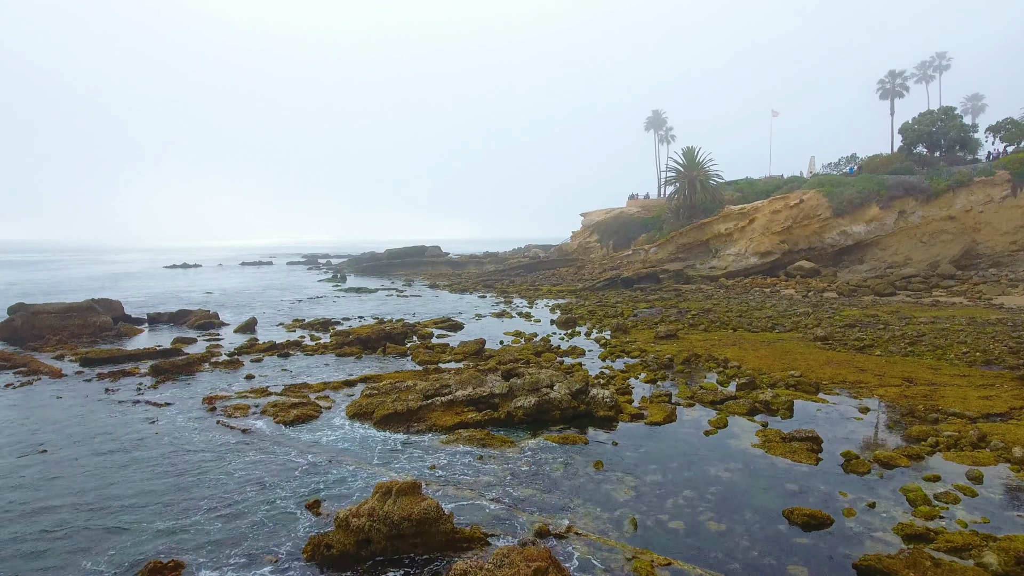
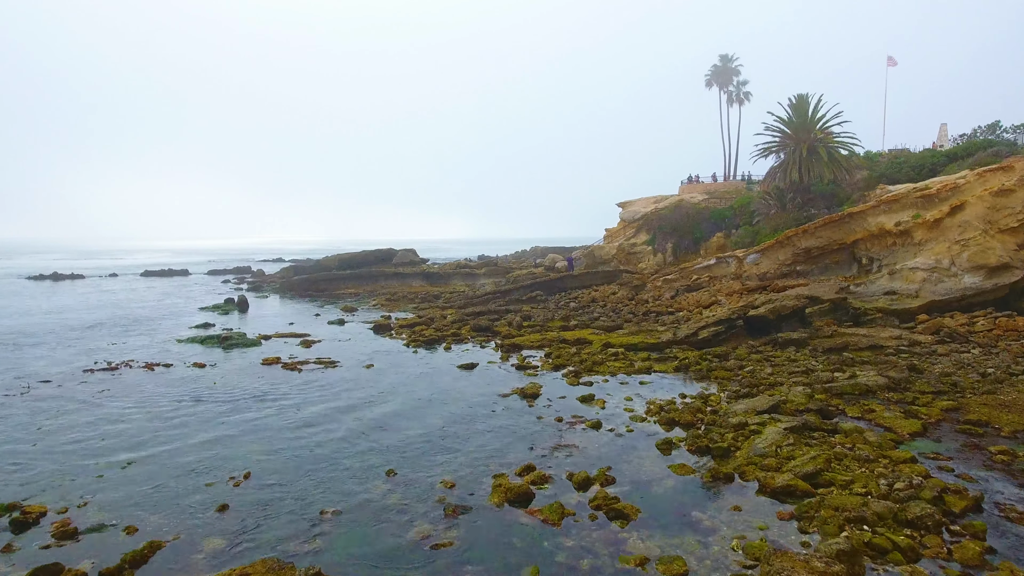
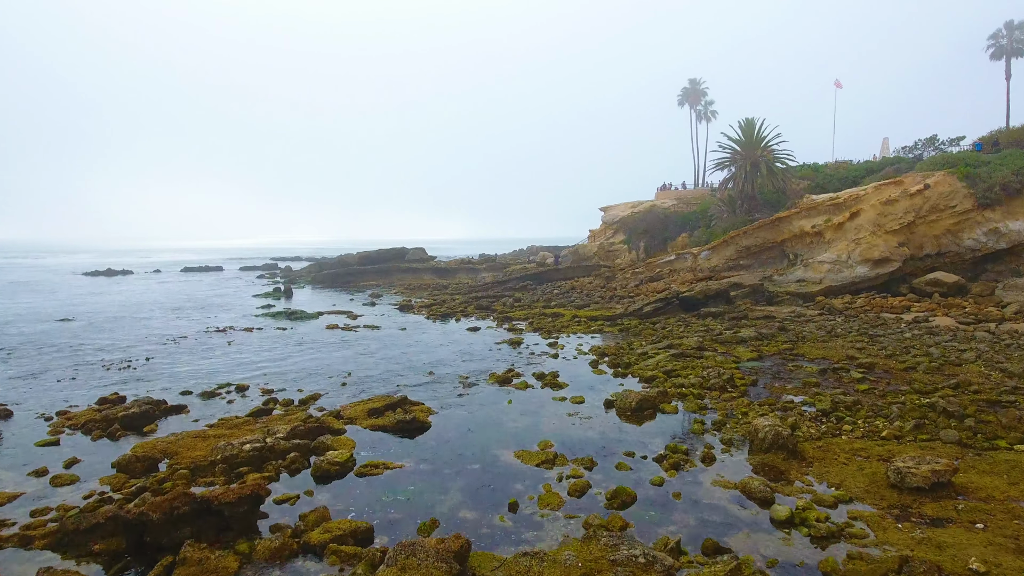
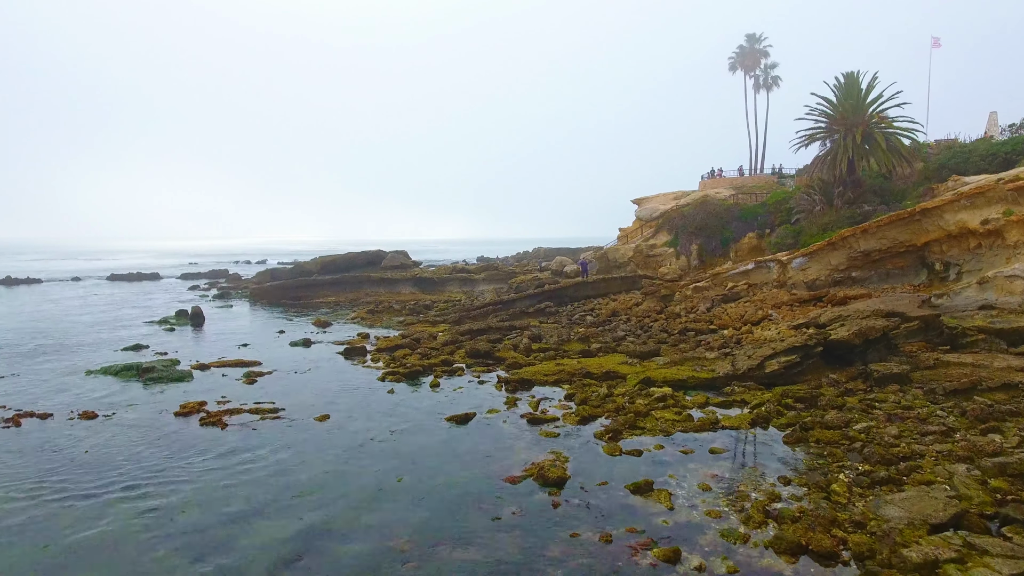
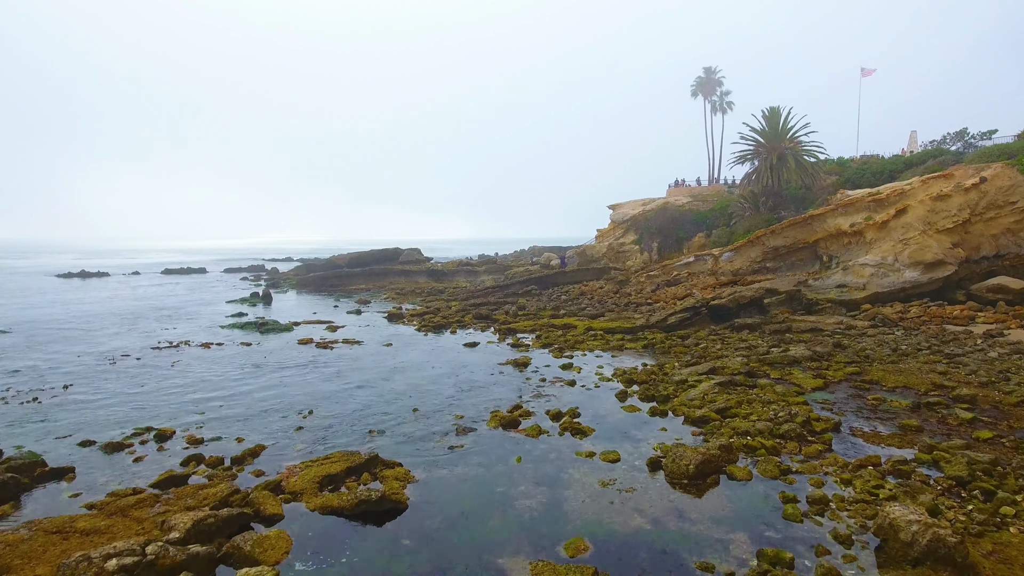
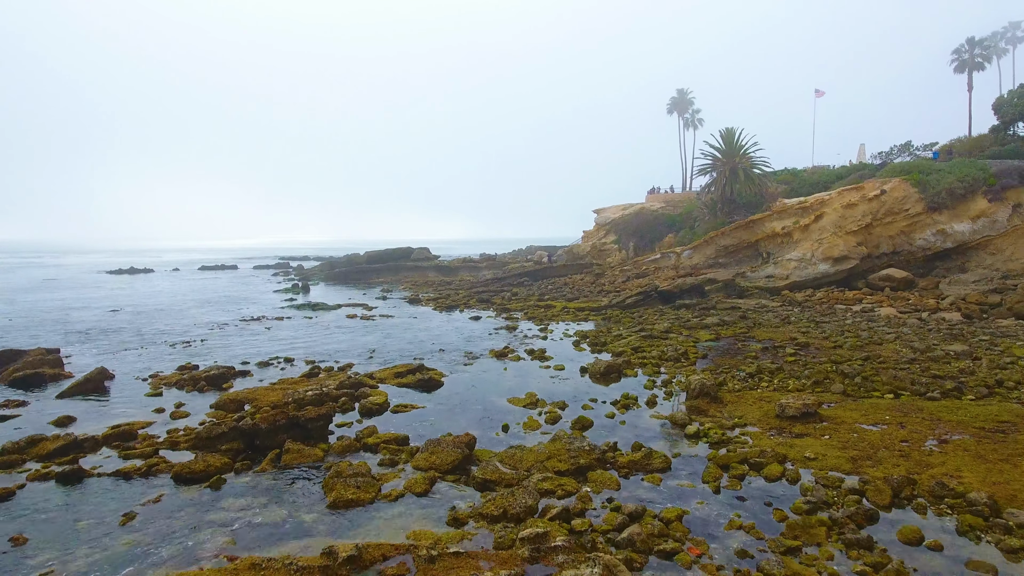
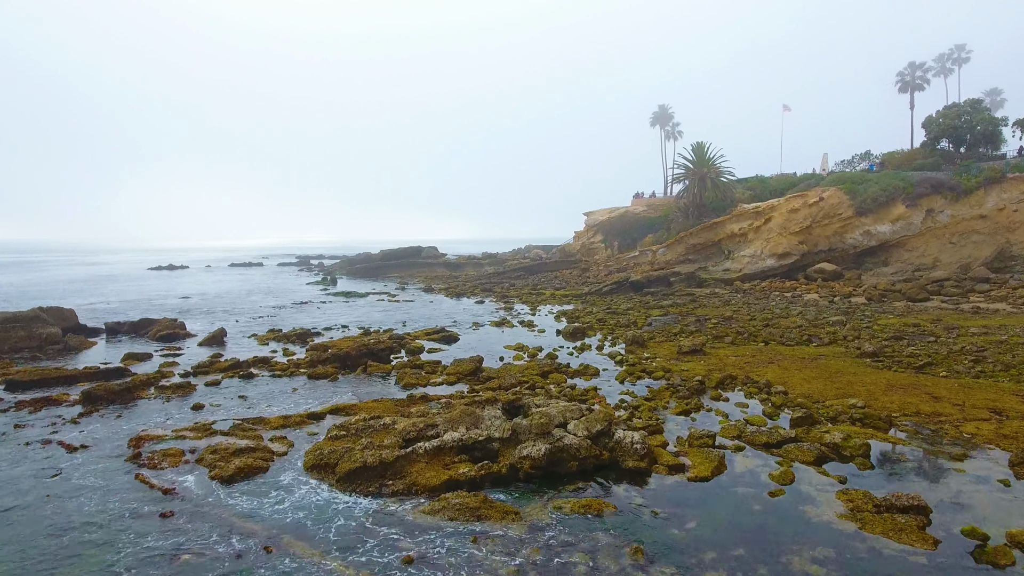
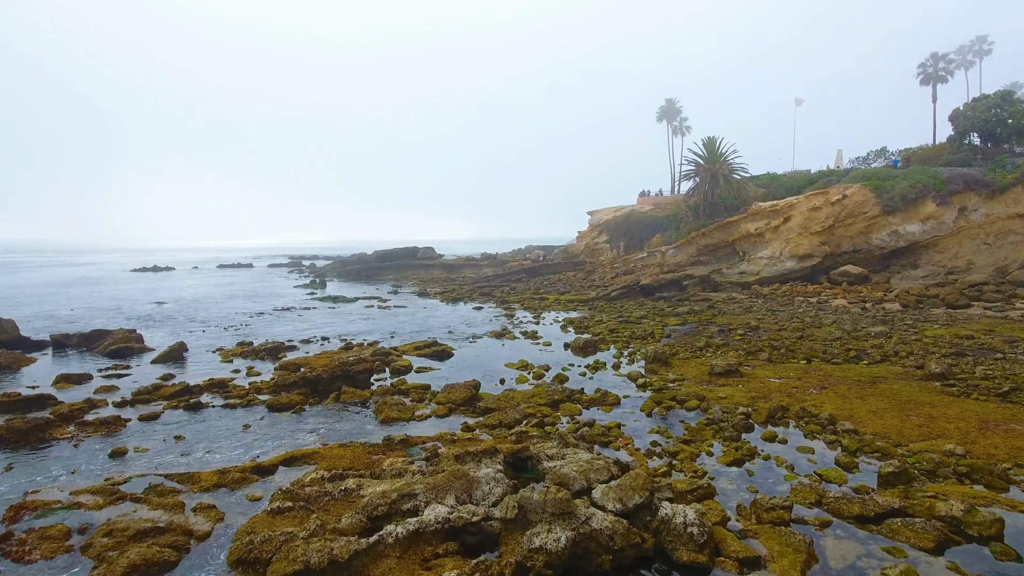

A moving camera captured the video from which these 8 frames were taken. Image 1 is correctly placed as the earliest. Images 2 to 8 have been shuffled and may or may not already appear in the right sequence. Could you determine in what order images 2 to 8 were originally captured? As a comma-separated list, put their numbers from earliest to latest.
7, 8, 6, 3, 5, 2, 4
